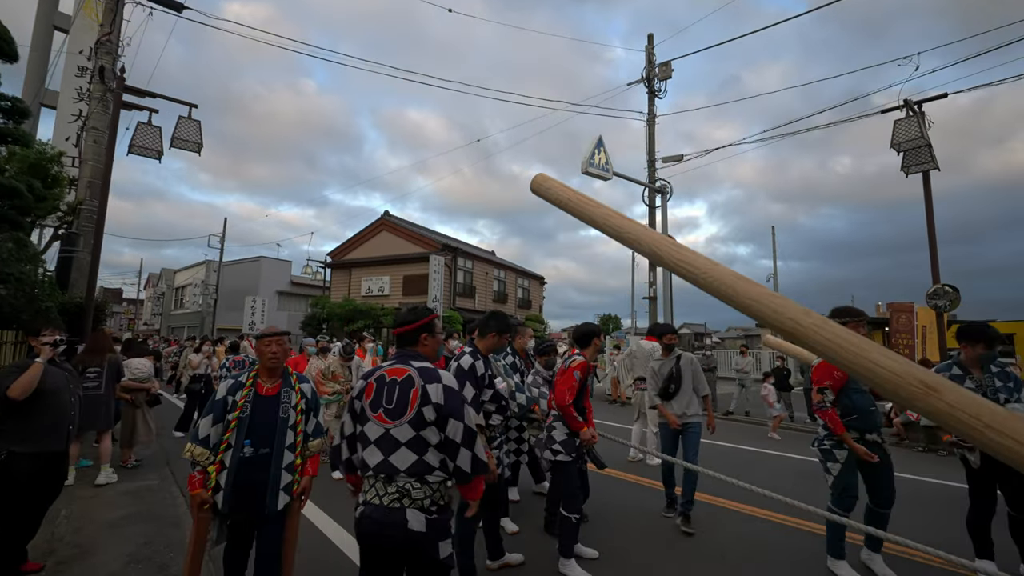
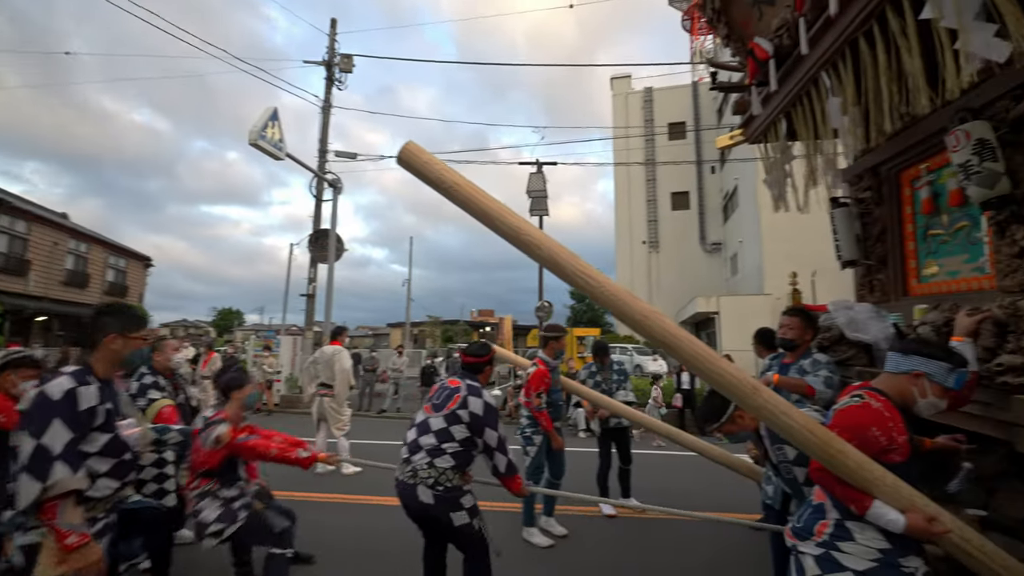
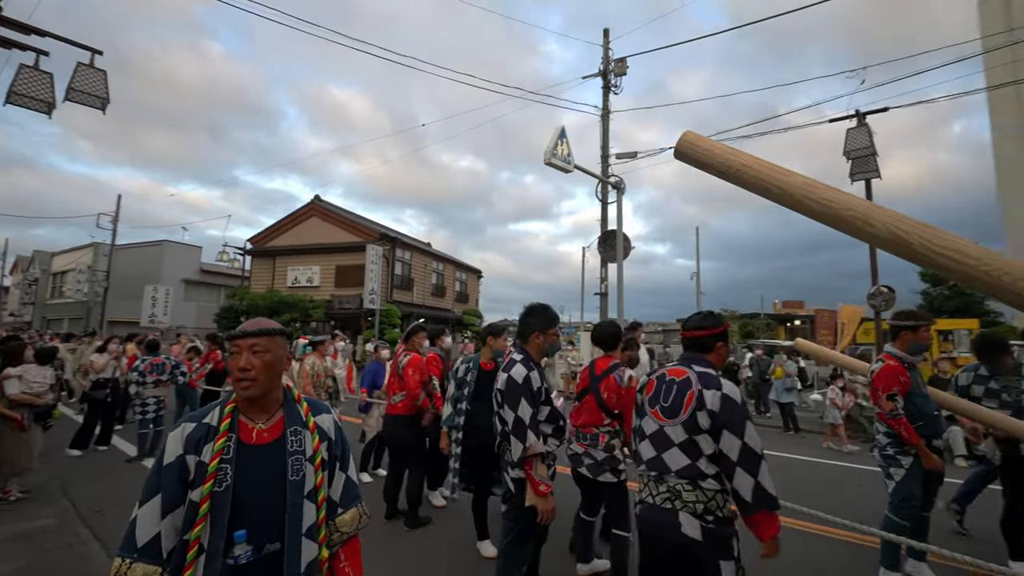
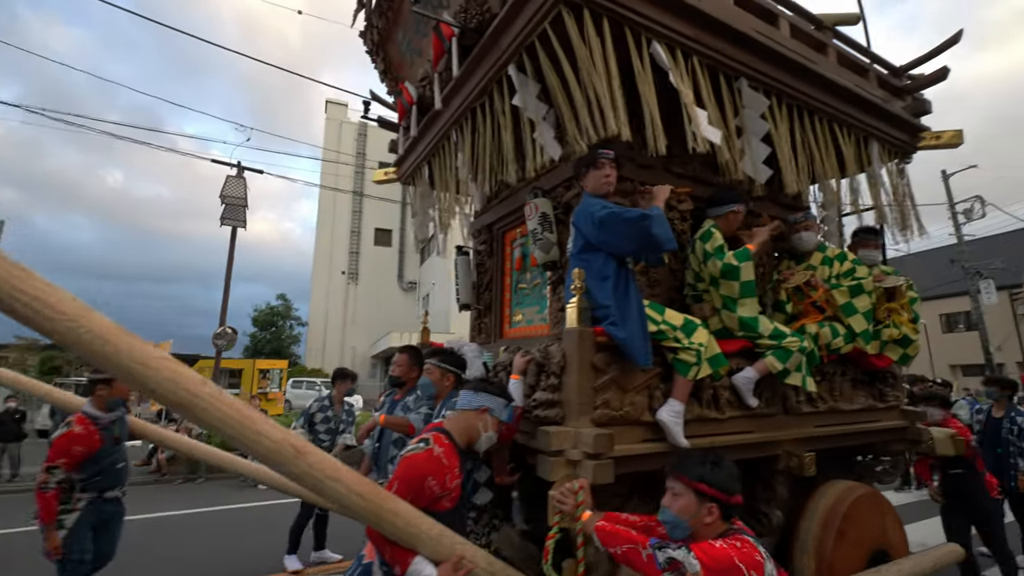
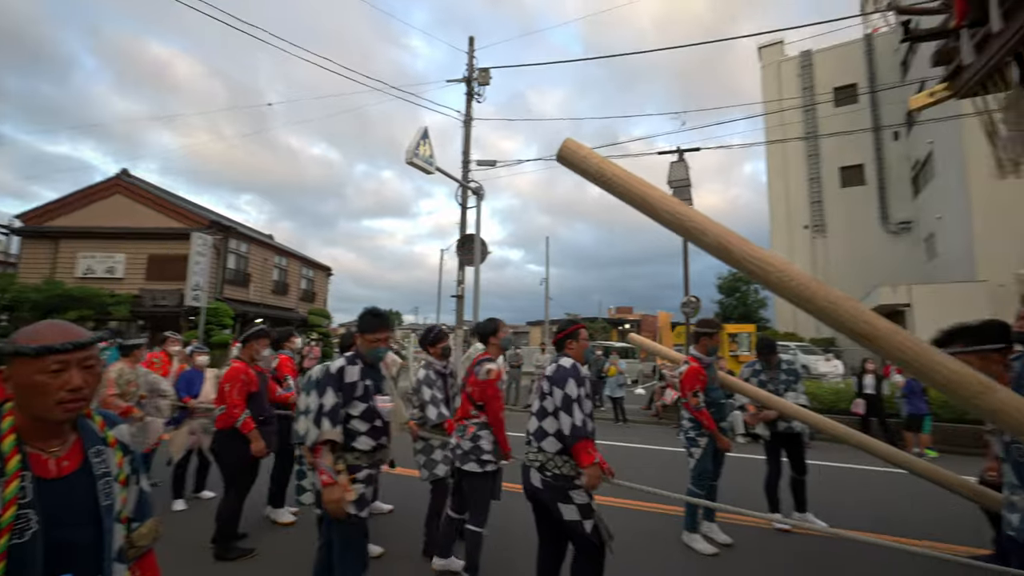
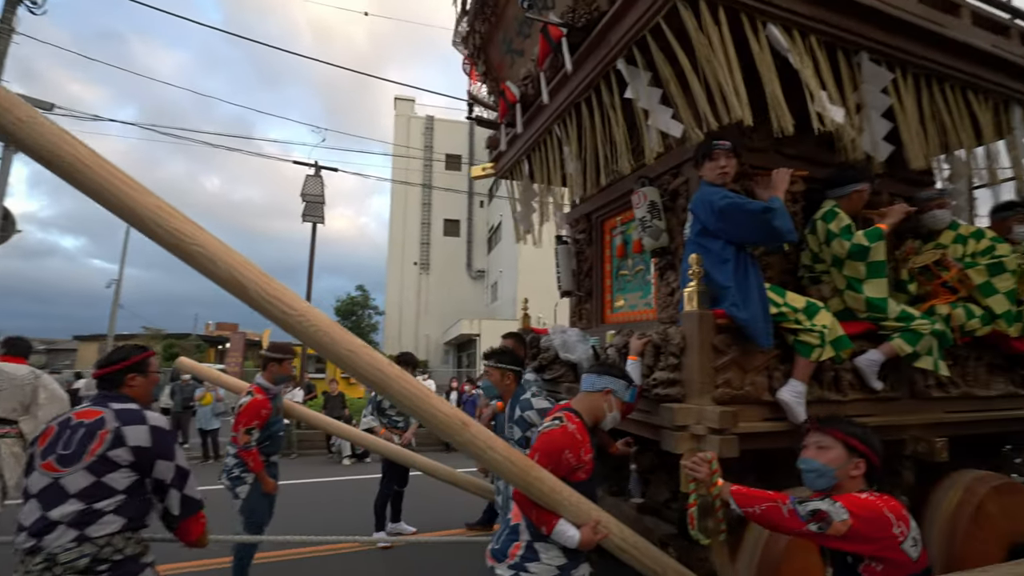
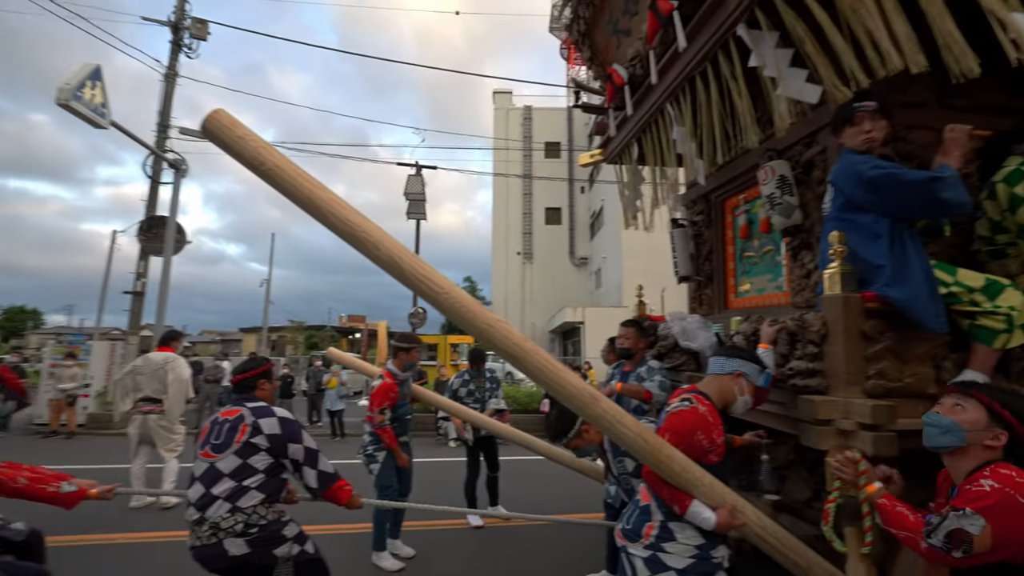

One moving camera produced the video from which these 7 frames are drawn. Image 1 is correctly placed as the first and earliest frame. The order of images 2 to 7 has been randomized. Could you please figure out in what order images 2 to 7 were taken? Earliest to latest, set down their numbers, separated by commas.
3, 5, 2, 7, 6, 4
